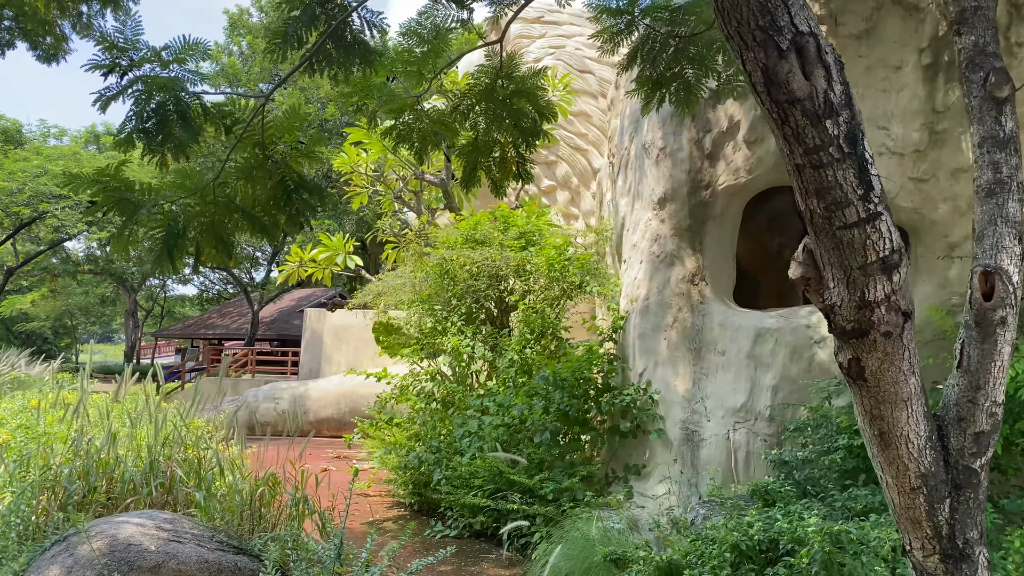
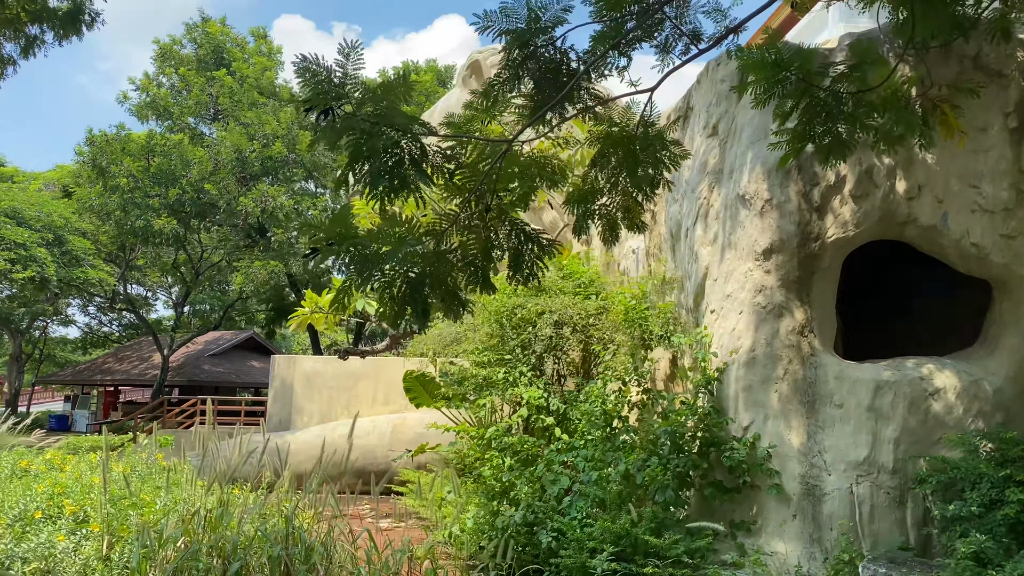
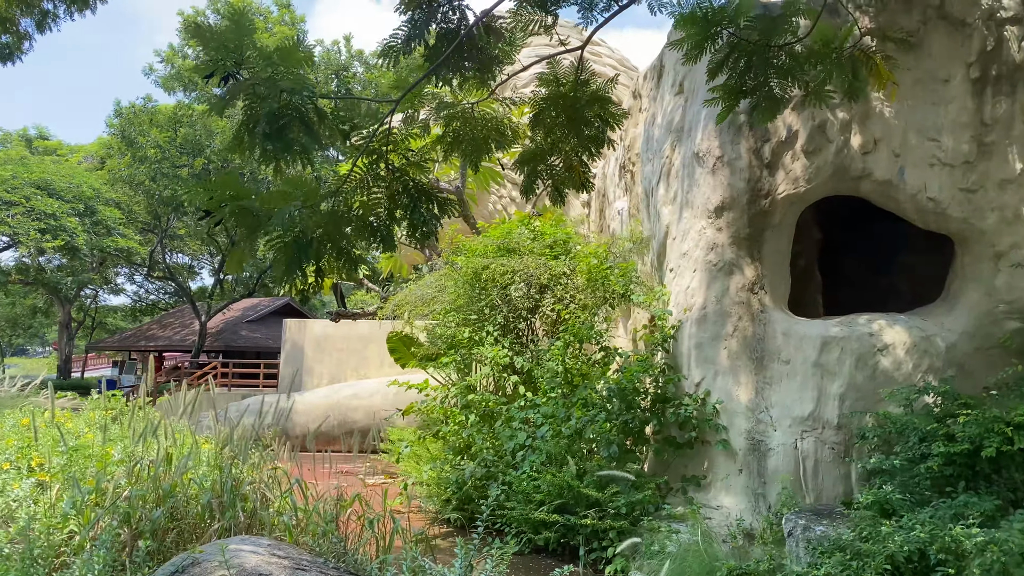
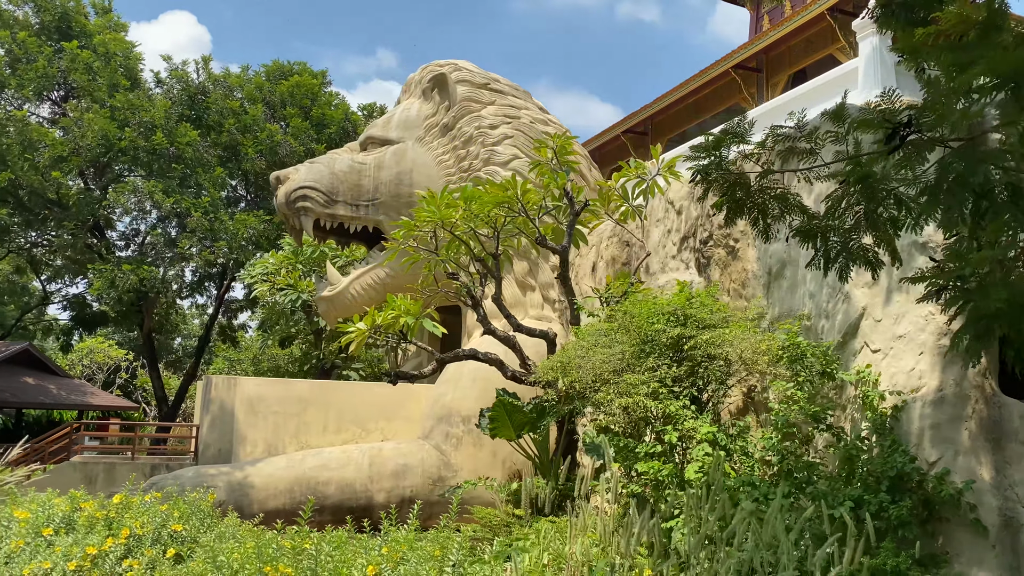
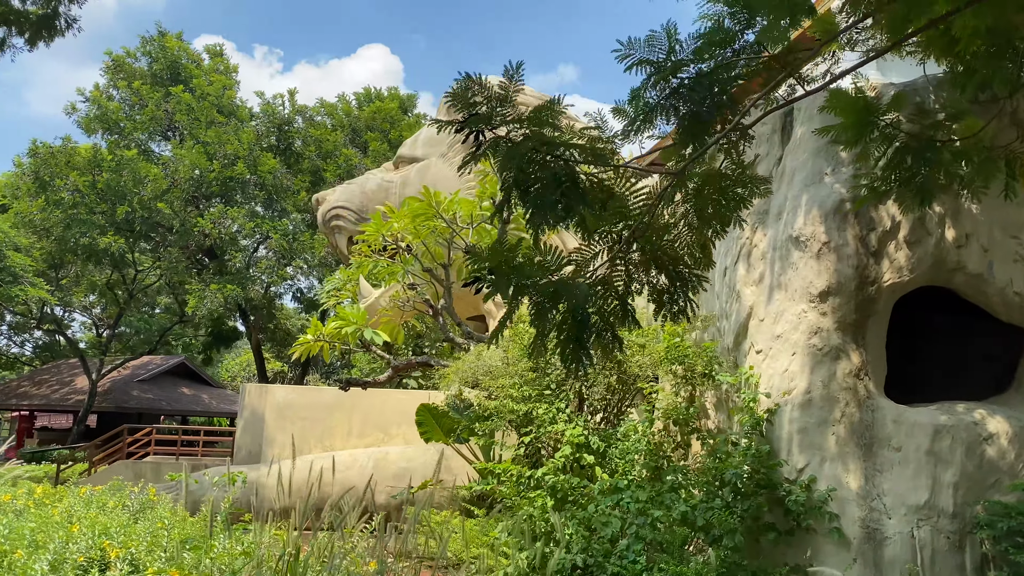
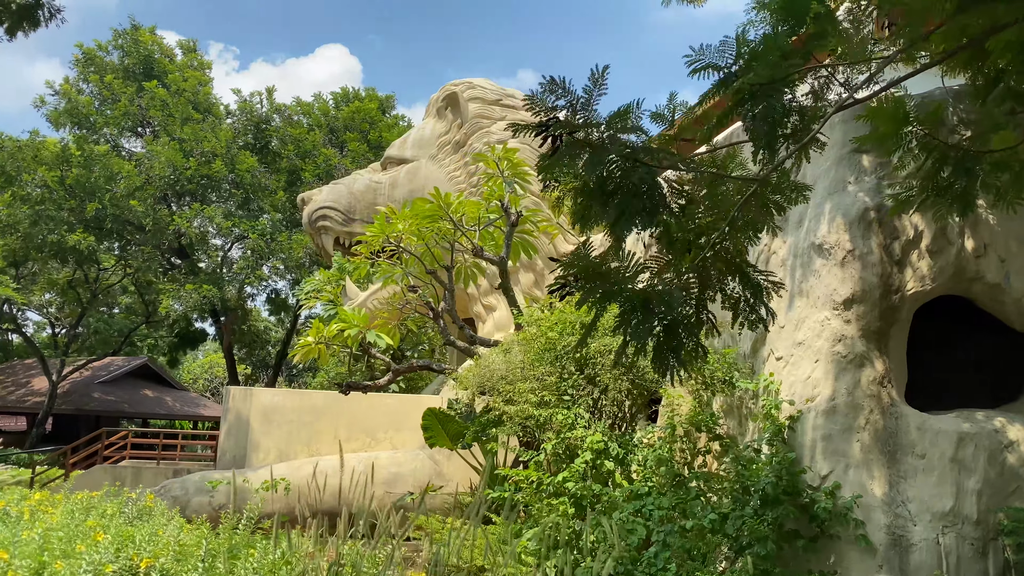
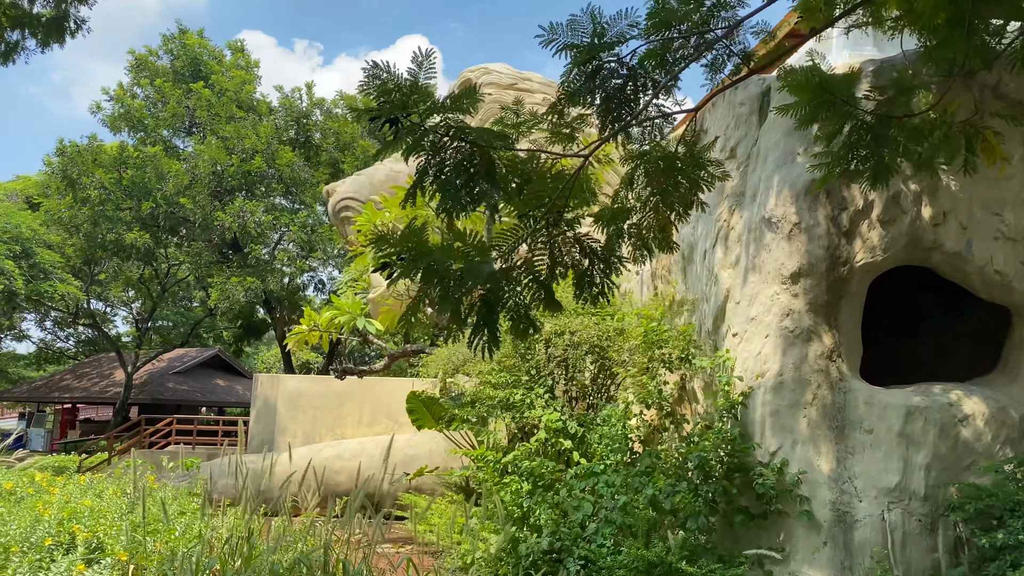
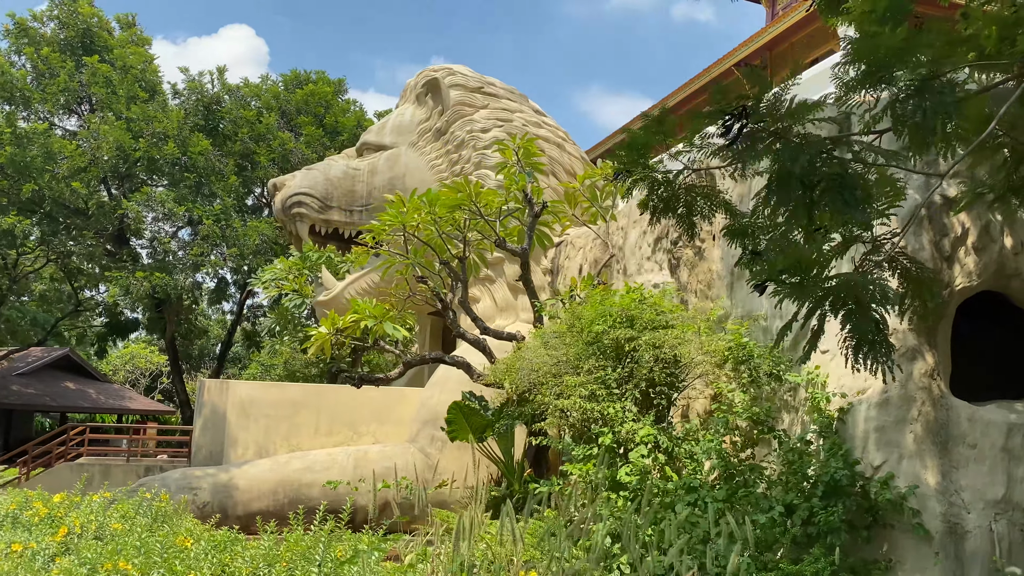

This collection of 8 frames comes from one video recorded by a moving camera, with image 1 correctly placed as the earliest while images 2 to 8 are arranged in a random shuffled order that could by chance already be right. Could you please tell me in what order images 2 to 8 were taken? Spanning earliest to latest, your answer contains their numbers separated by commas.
3, 2, 7, 5, 6, 8, 4
